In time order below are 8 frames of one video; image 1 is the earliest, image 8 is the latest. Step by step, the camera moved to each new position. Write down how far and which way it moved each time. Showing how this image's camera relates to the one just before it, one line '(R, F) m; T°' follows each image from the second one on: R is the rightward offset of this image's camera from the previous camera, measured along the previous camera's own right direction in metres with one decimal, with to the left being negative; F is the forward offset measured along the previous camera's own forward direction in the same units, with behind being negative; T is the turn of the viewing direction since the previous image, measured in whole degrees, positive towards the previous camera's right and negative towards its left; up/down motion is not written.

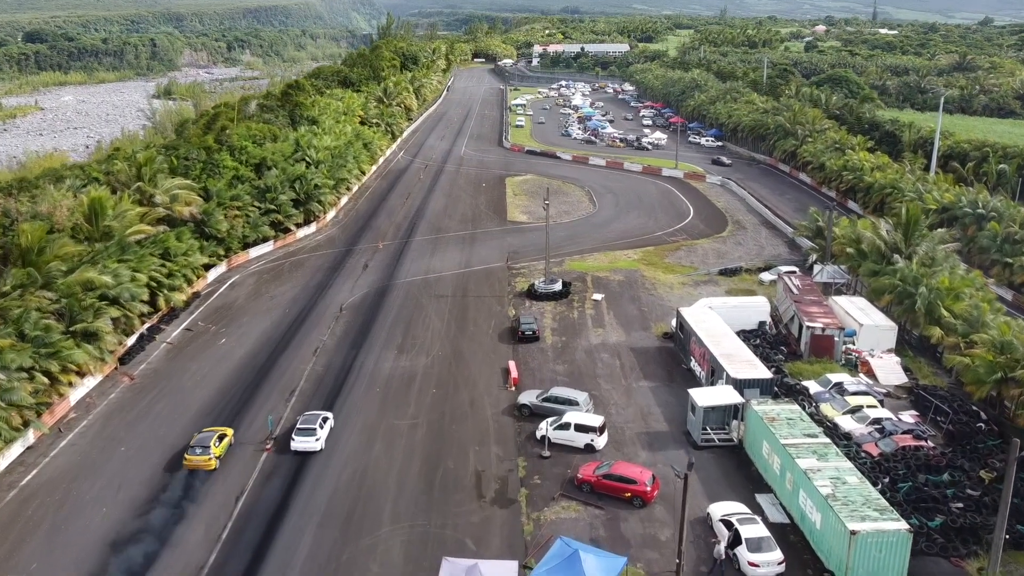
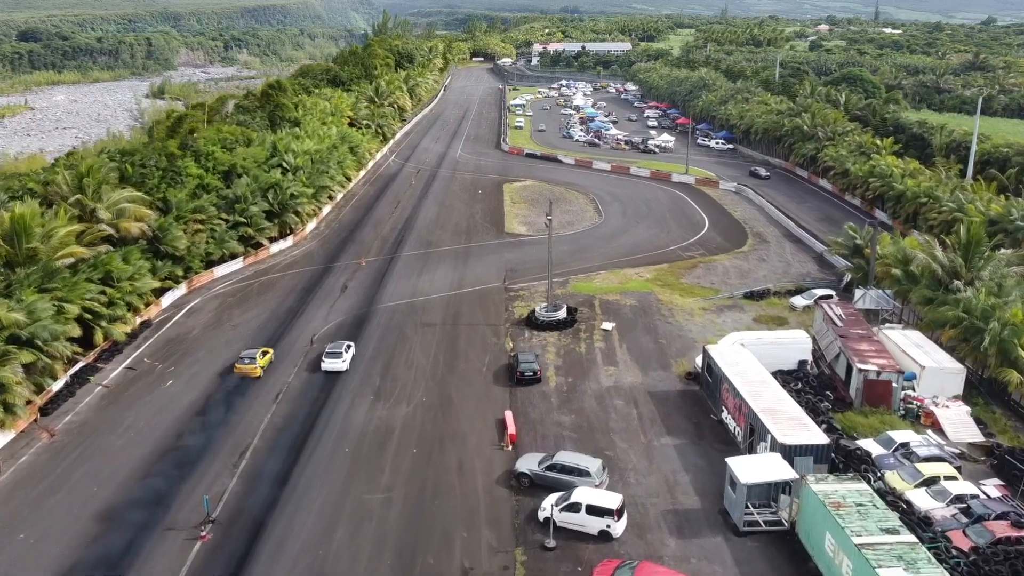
(+0.1, +6.1) m; 0°
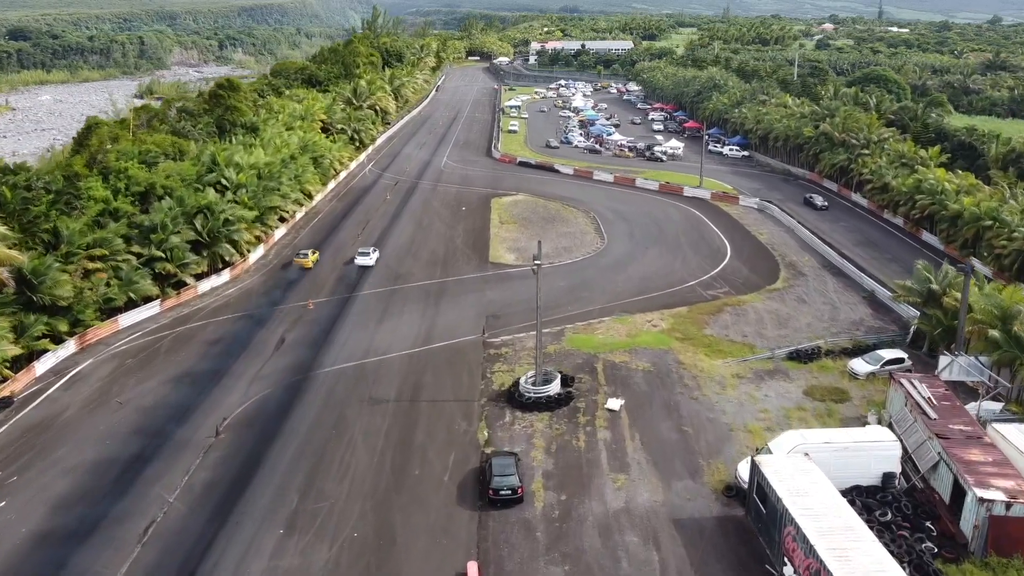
(+0.9, +9.9) m; 0°
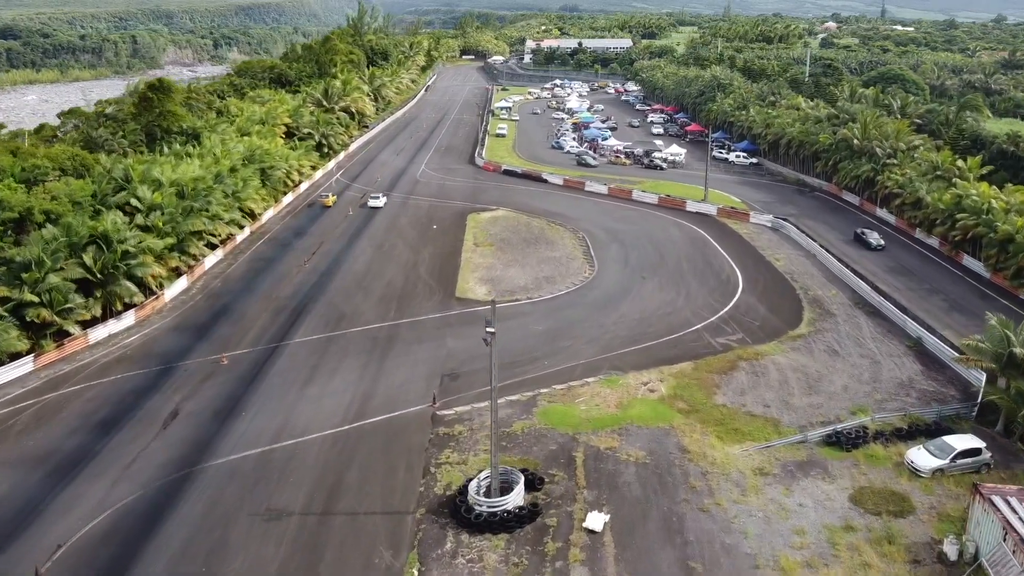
(+1.6, +8.3) m; 0°
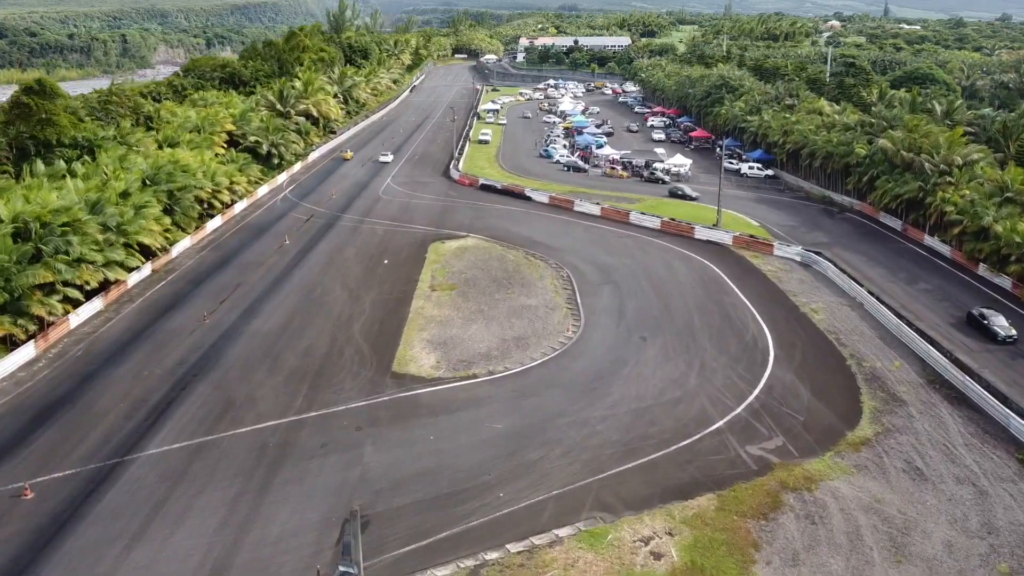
(+1.8, +11.0) m; 0°
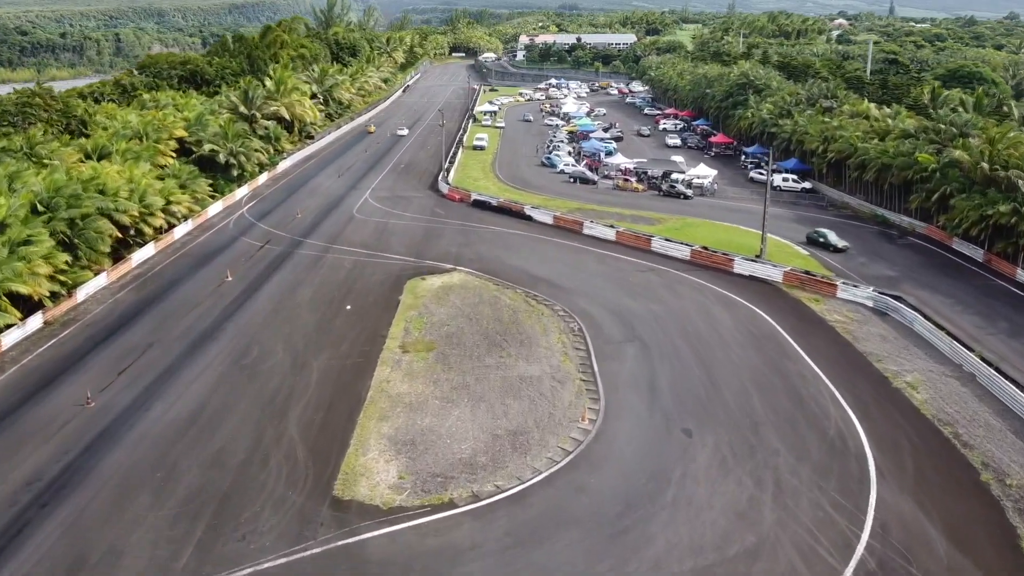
(+0.2, +9.9) m; 0°
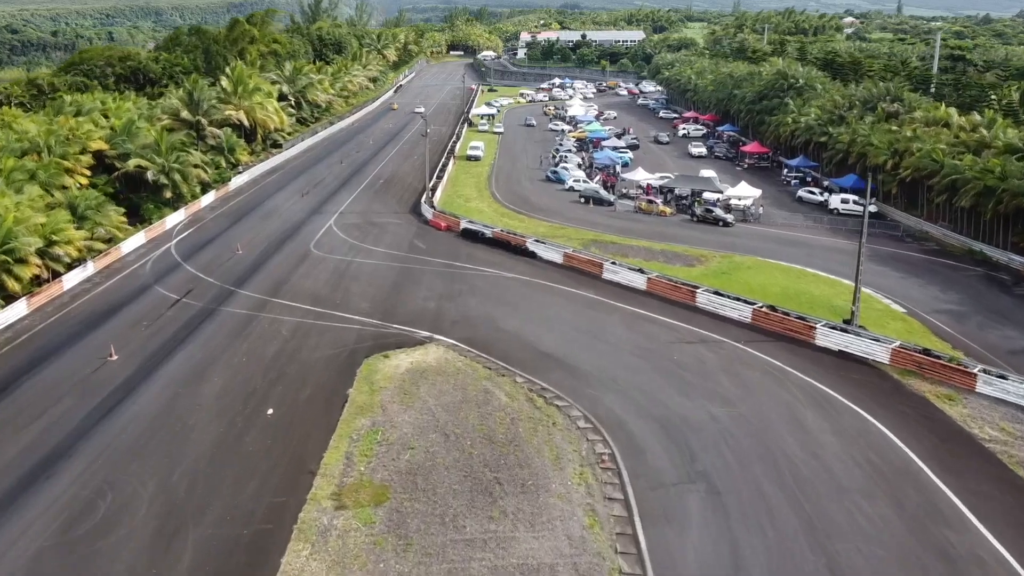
(+0.1, +11.7) m; 0°
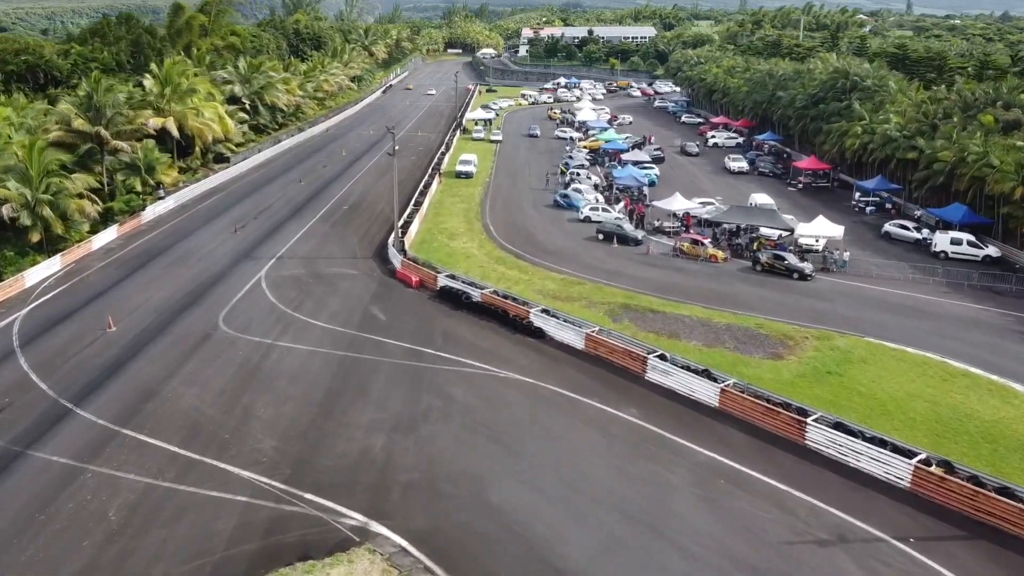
(+0.1, +13.5) m; 0°
